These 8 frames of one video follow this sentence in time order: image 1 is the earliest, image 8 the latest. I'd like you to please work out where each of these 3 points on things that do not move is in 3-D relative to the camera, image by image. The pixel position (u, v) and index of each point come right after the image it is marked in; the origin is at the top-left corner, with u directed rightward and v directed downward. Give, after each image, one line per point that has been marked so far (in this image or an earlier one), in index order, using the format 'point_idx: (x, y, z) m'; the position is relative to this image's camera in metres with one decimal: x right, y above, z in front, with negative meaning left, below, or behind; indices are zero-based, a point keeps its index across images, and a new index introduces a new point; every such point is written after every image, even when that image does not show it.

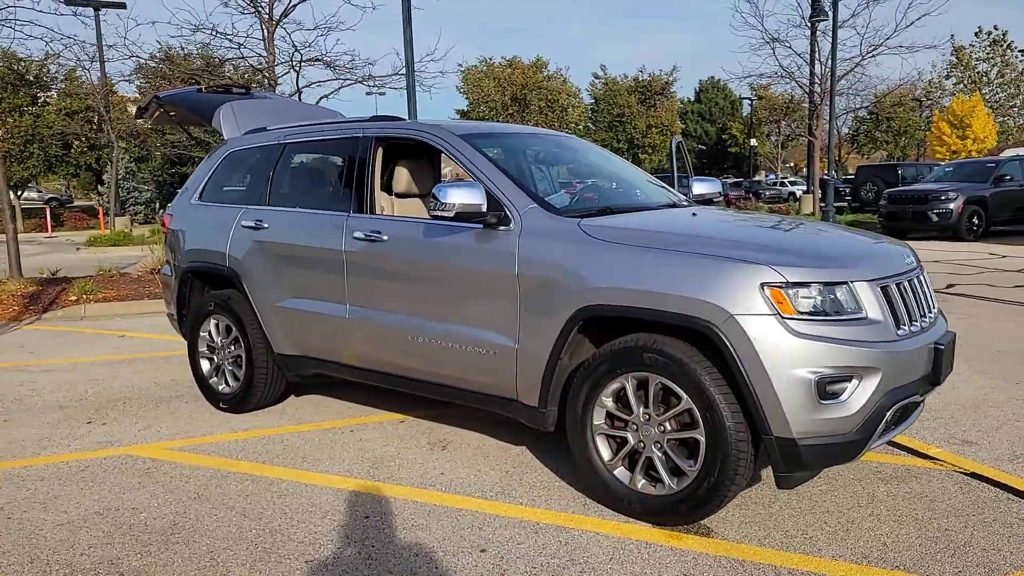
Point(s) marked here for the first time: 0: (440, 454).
0: (-0.4, -1.0, +4.5) m
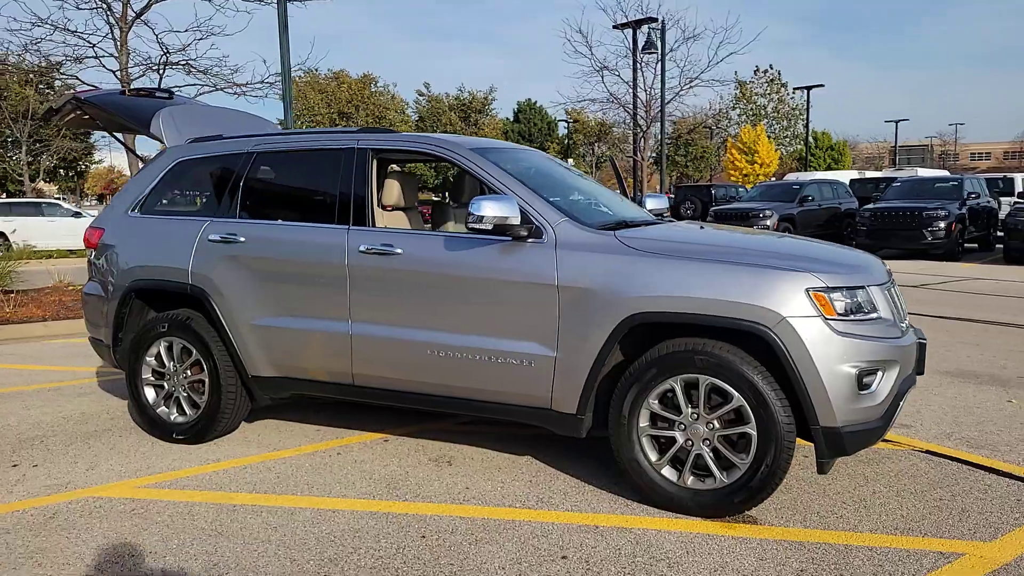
0: (-0.4, -1.1, +4.4) m
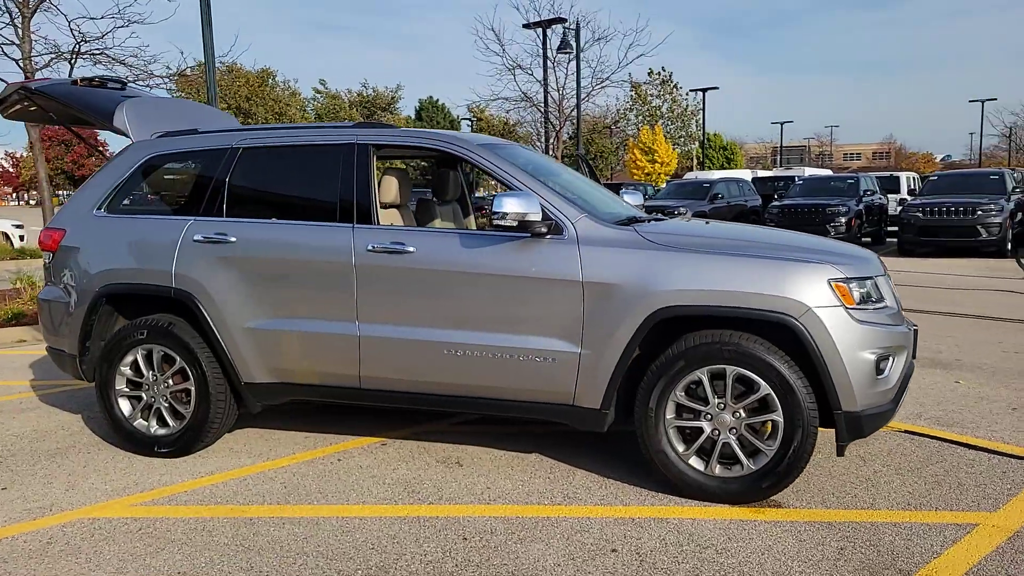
0: (-0.3, -1.1, +4.3) m
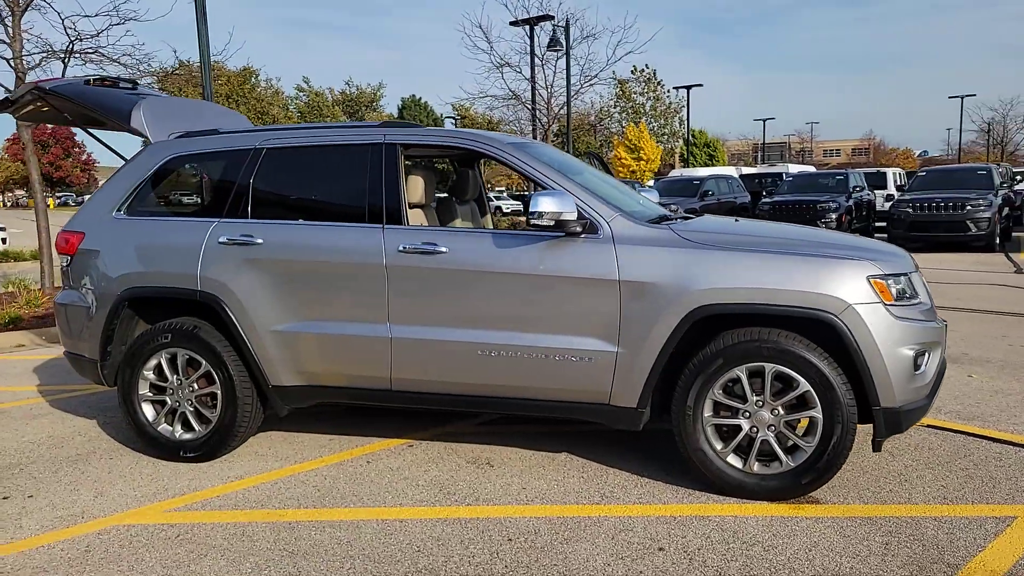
0: (-0.1, -1.1, +4.3) m
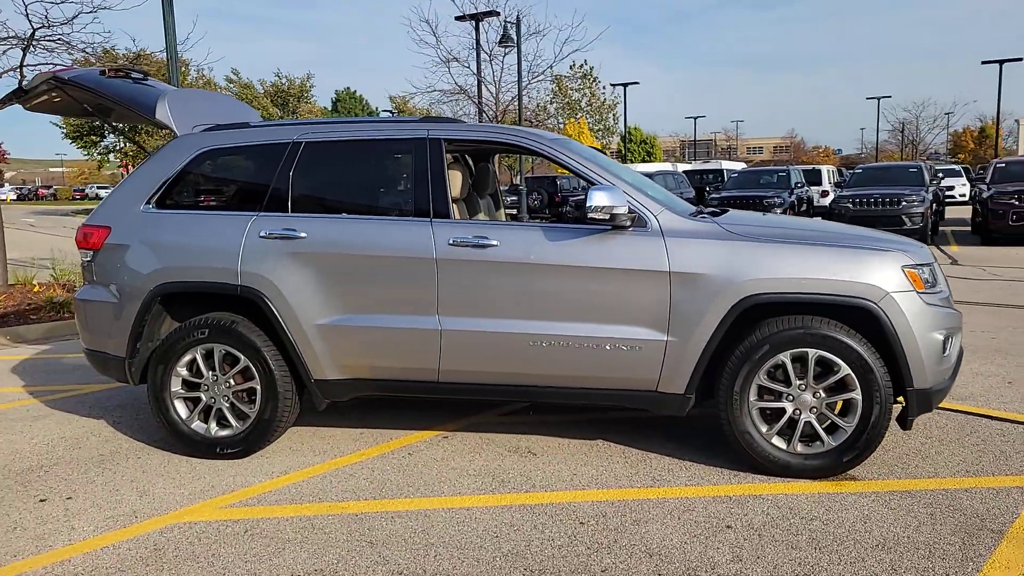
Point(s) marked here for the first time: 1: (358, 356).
0: (+0.2, -1.0, +4.4) m
1: (-0.9, -0.4, +4.4) m
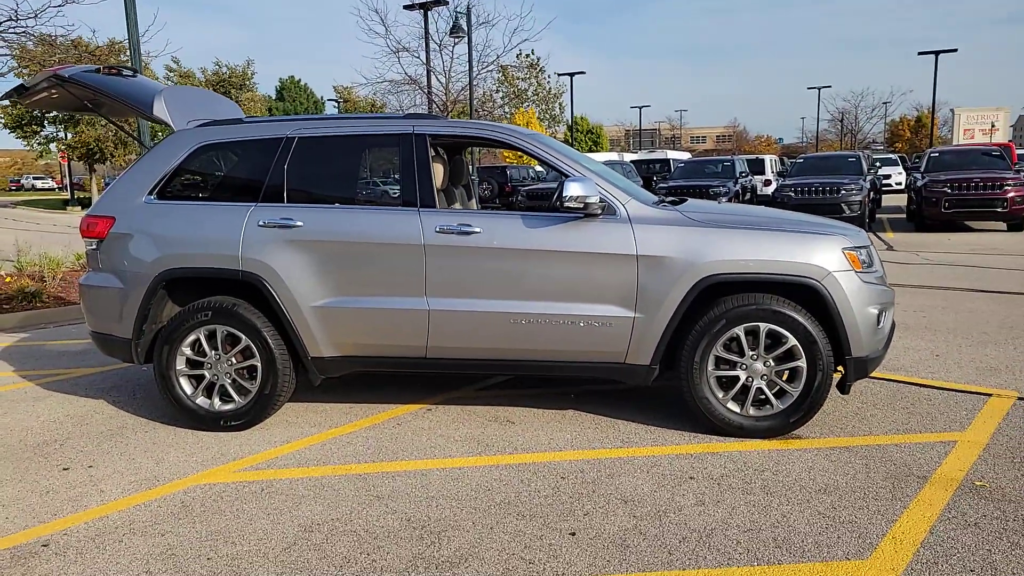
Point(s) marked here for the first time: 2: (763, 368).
0: (0.0, -0.9, +4.9) m
1: (-1.0, -0.3, +4.7) m
2: (+1.5, -0.5, +4.5) m
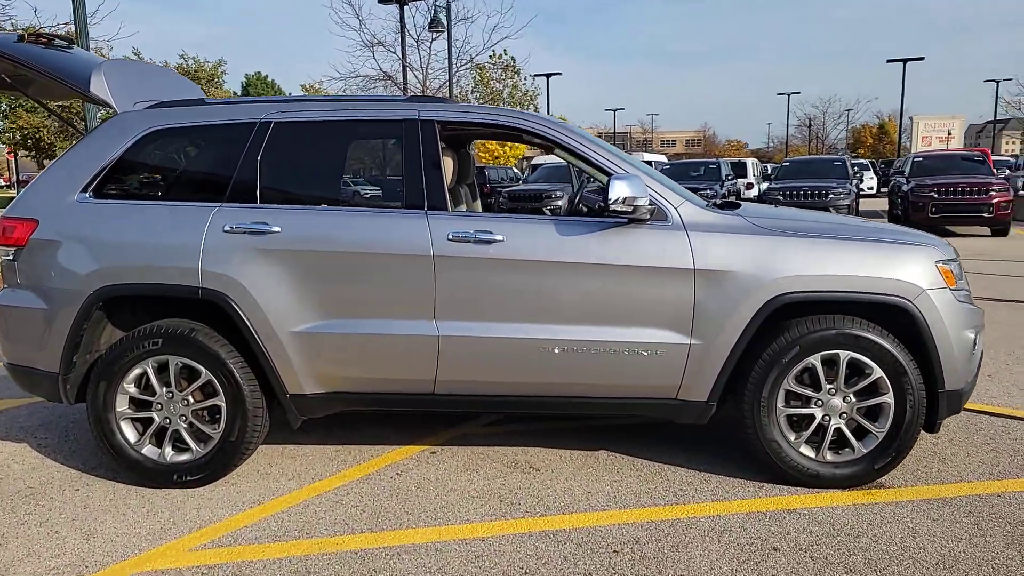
0: (+0.2, -1.0, +4.0) m
1: (-0.9, -0.4, +3.9) m
2: (+1.6, -0.6, +3.7) m
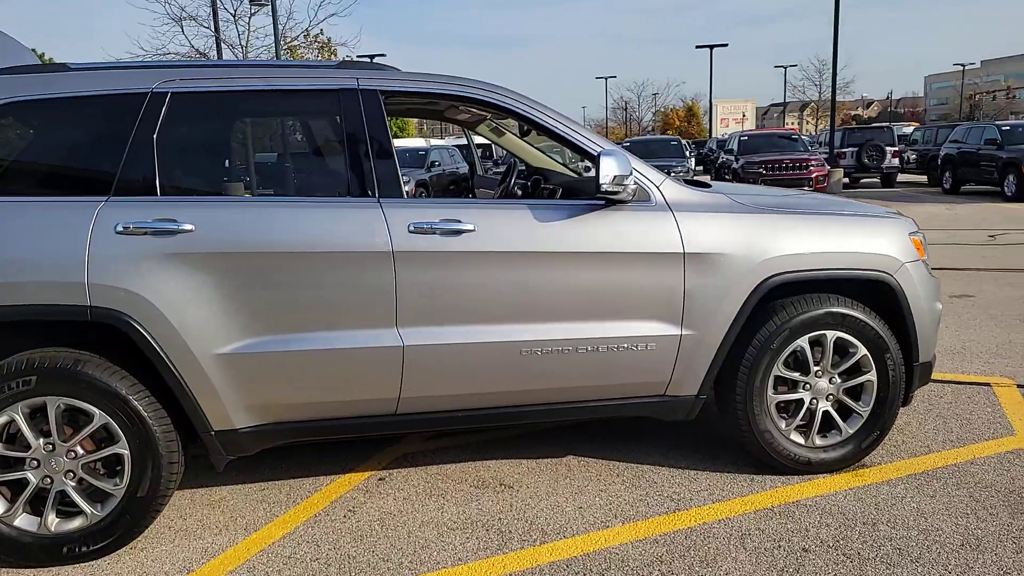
0: (0.0, -1.0, +3.6) m
1: (-1.0, -0.4, +3.2) m
2: (+1.5, -0.5, +3.6) m
